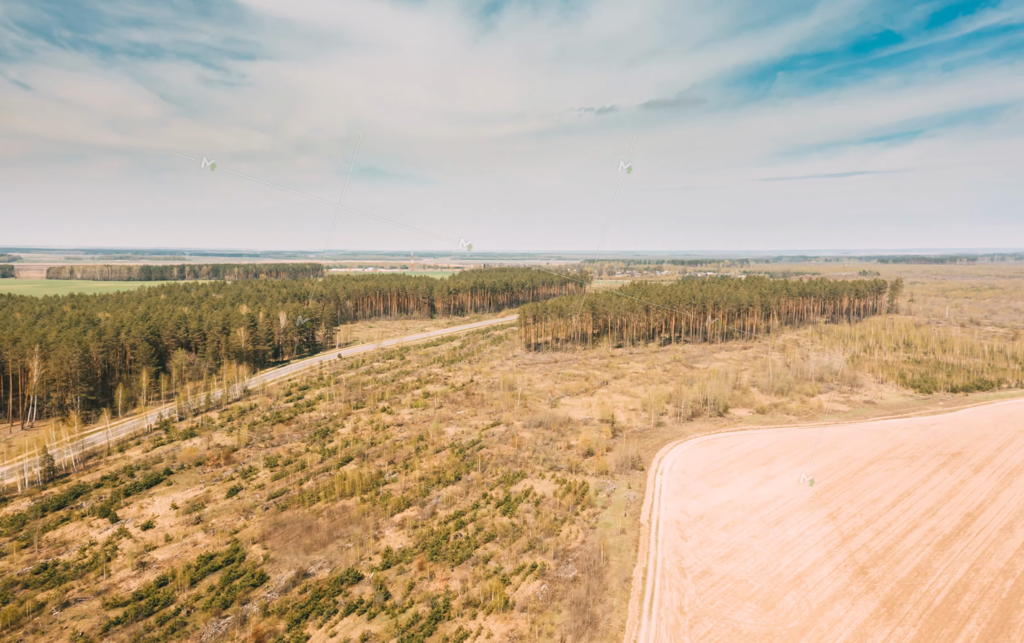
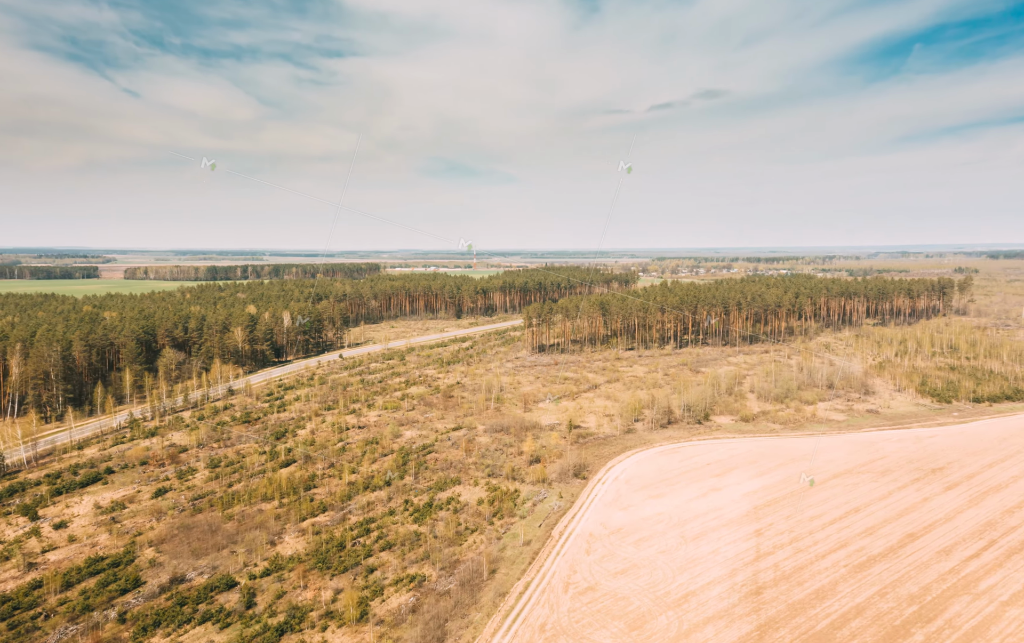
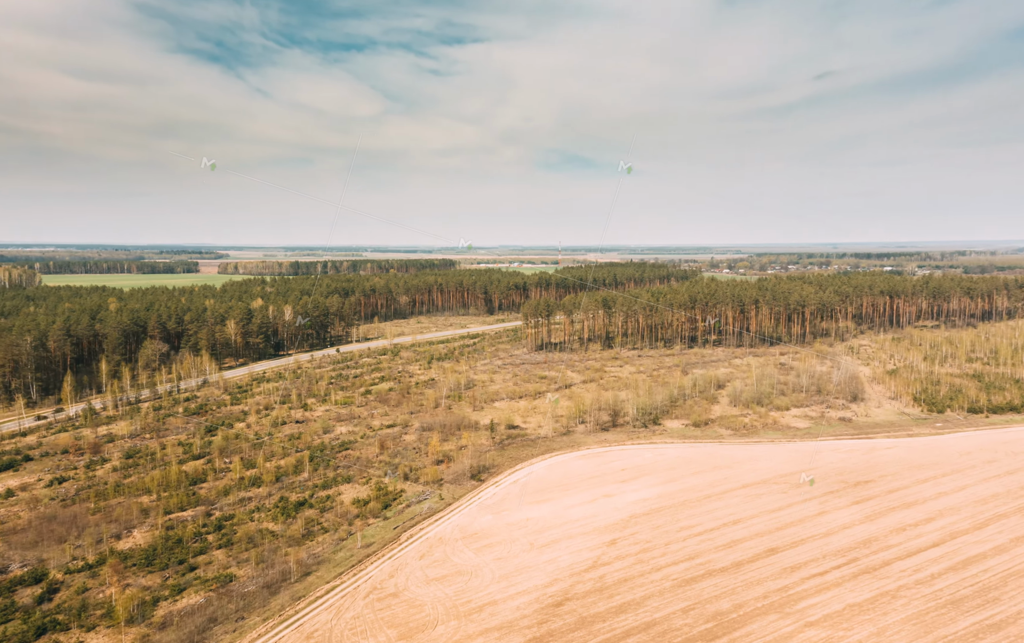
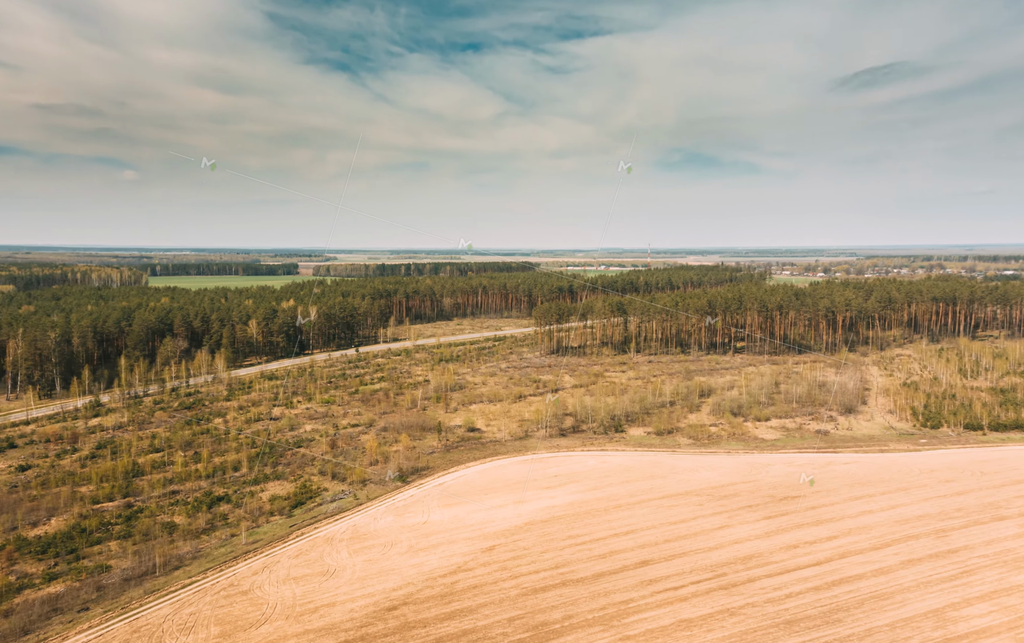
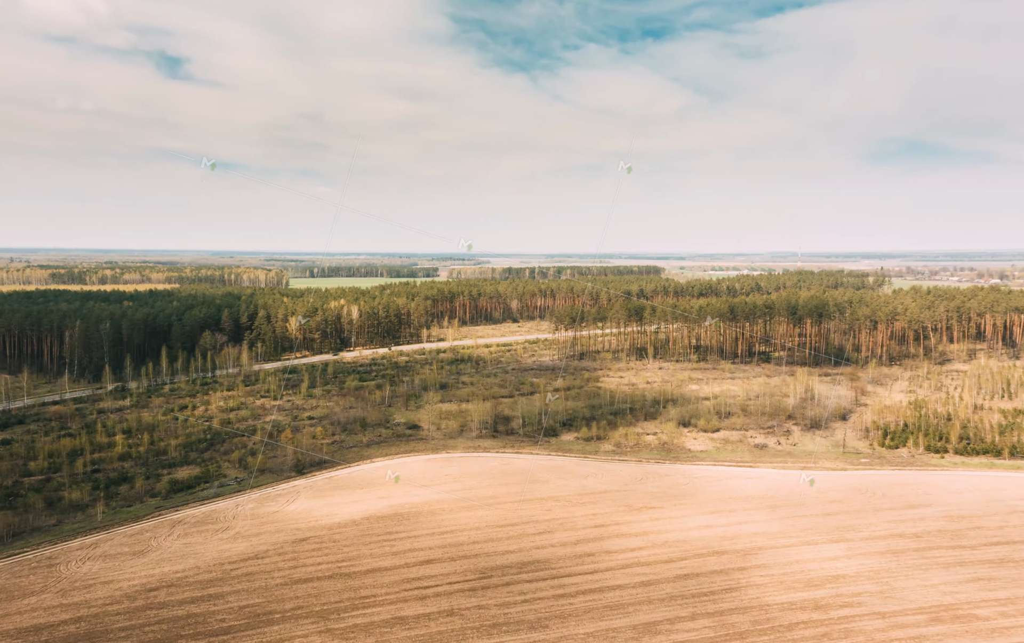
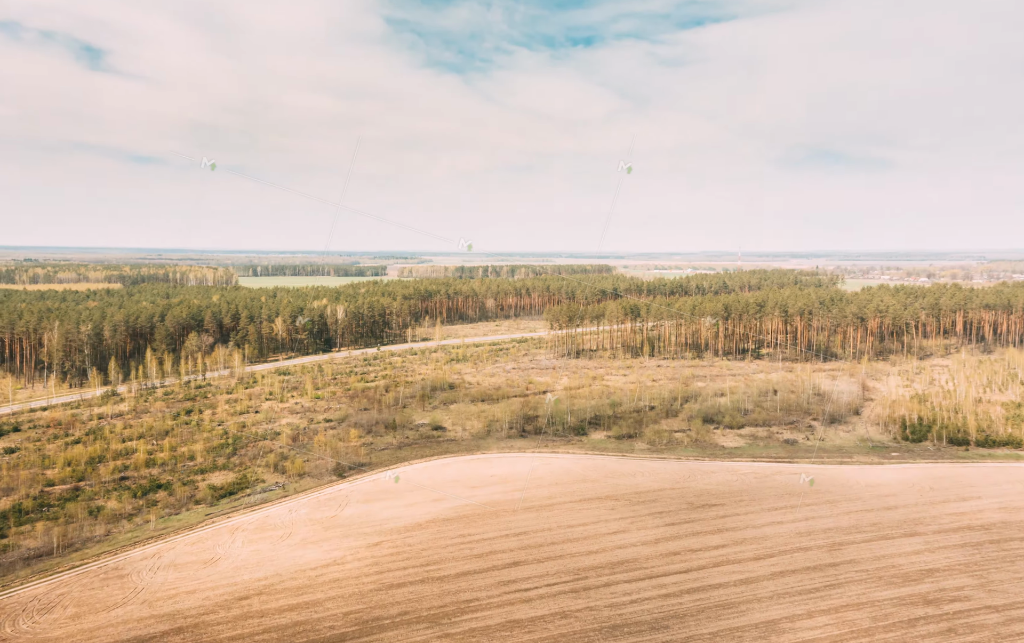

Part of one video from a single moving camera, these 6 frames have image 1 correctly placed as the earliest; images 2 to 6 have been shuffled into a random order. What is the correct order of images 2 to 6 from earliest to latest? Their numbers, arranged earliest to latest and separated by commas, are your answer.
2, 3, 4, 6, 5
